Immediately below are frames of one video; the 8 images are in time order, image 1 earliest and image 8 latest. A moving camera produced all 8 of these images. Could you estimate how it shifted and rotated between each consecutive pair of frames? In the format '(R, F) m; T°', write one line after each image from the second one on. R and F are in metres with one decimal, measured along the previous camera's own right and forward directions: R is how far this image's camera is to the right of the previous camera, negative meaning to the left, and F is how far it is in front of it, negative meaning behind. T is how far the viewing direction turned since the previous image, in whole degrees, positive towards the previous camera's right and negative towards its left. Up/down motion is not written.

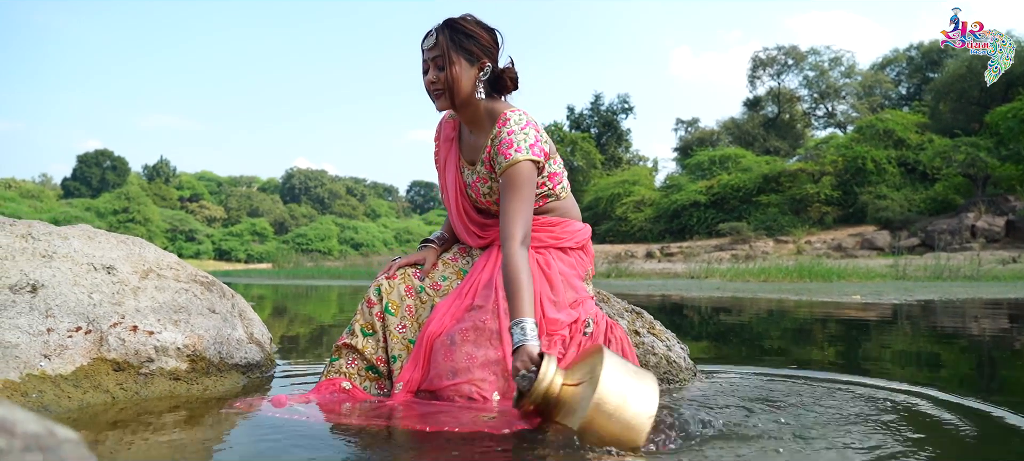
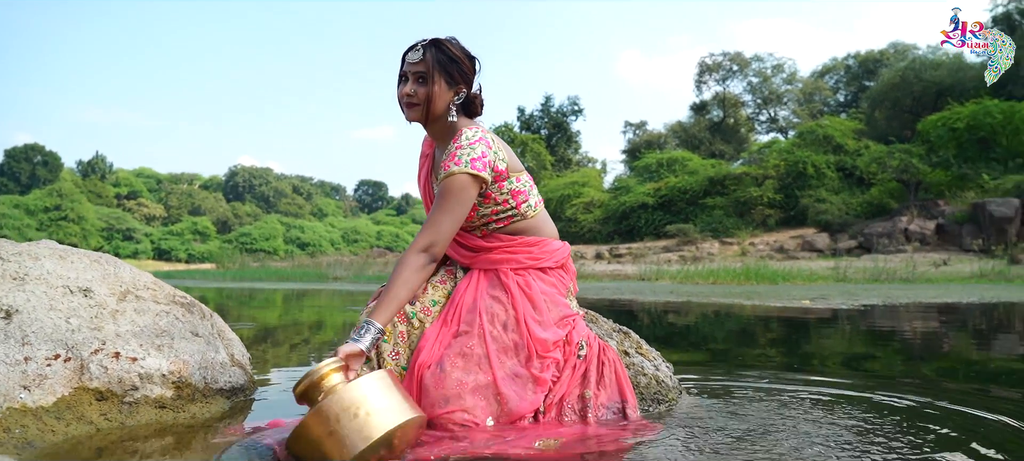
(-0.3, +0.1) m; +4°
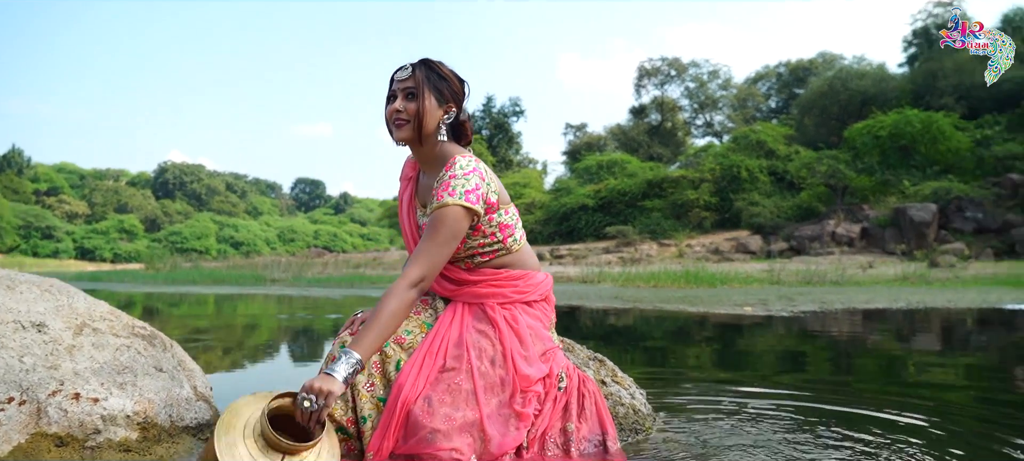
(-0.3, +0.2) m; +4°
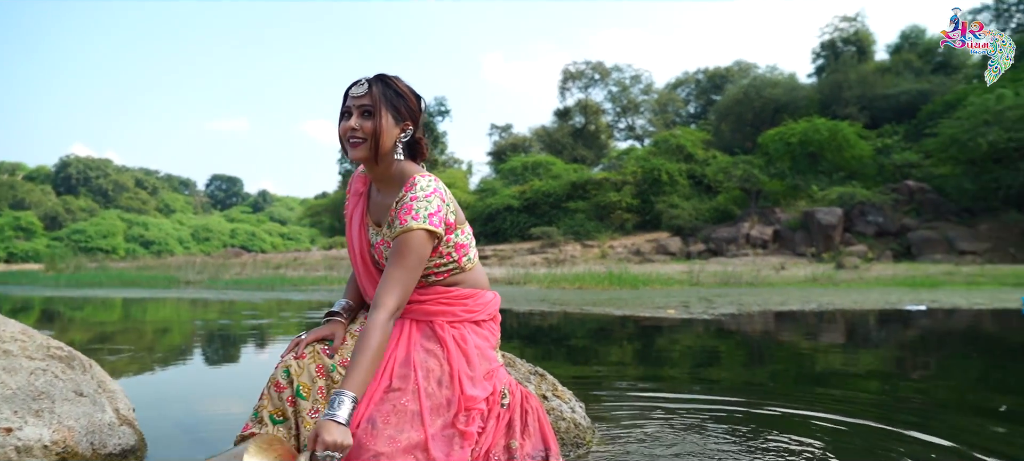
(-0.3, +0.4) m; +6°
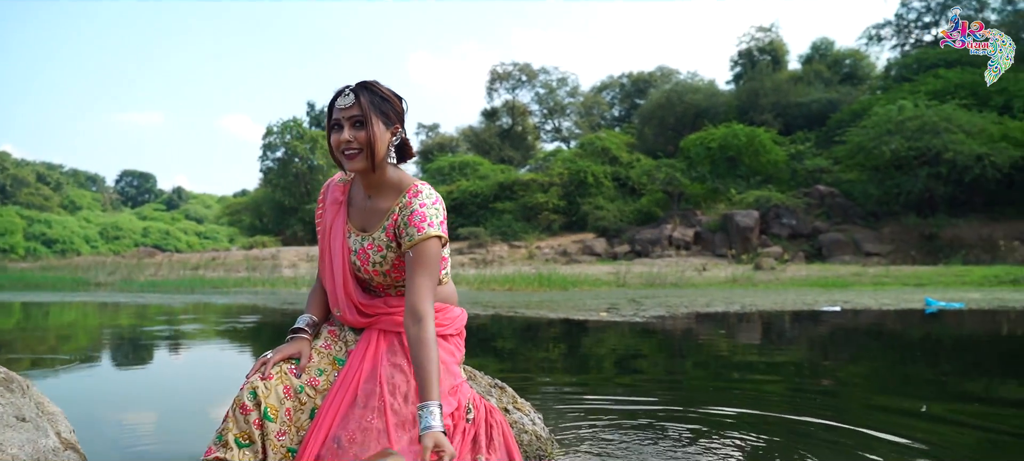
(-0.3, +0.3) m; +5°
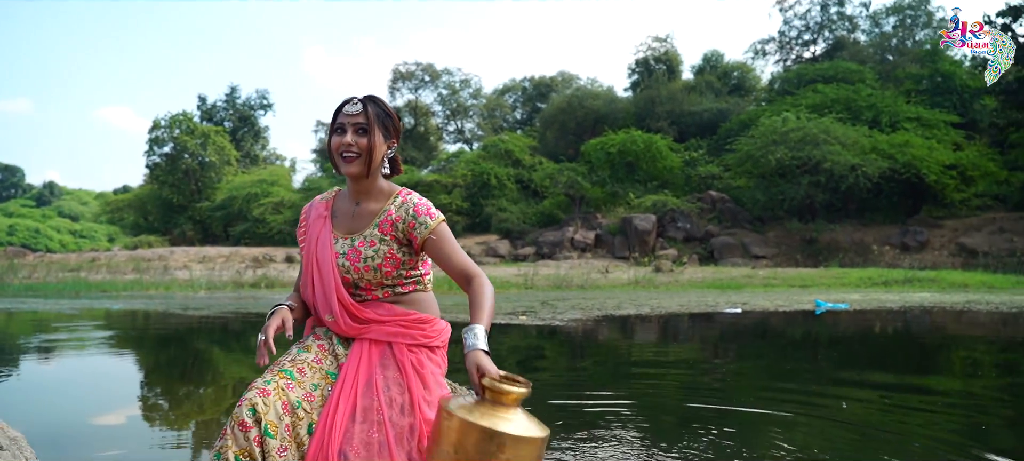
(-0.5, -0.1) m; +7°
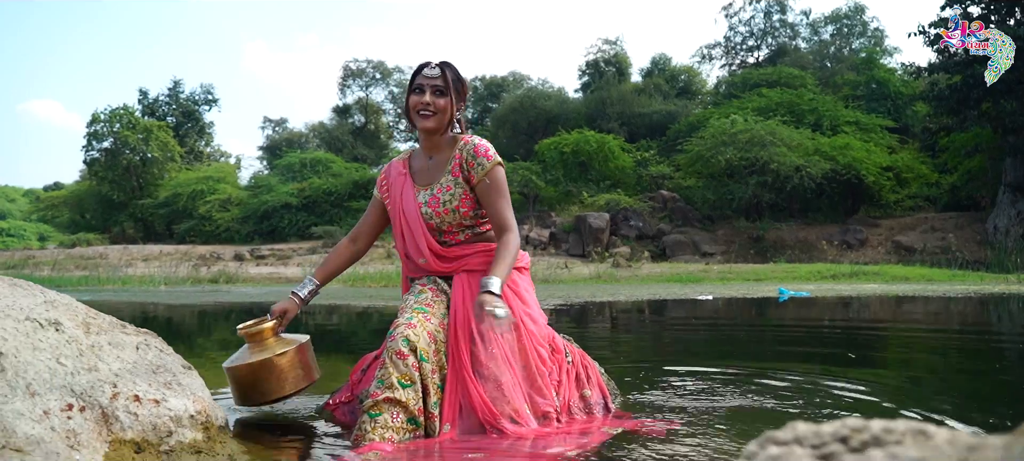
(-0.7, -0.4) m; +4°
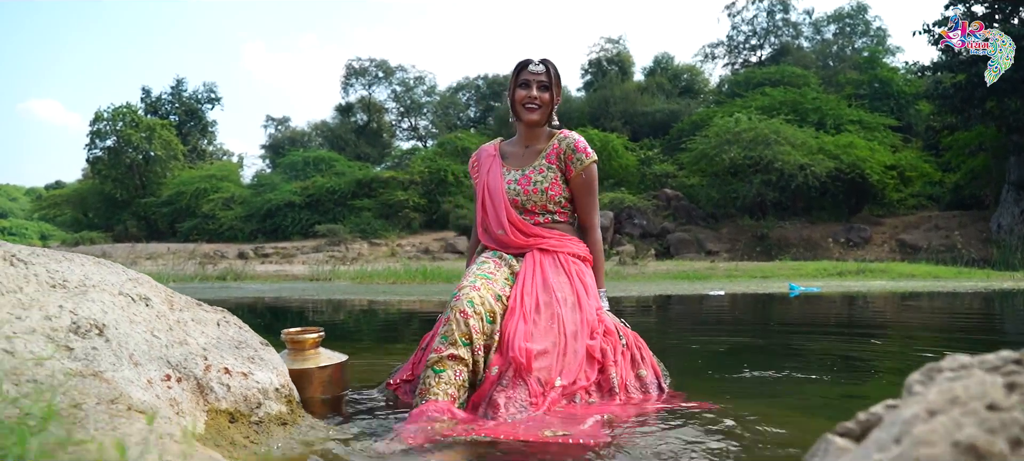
(-0.2, -0.1) m; 0°
